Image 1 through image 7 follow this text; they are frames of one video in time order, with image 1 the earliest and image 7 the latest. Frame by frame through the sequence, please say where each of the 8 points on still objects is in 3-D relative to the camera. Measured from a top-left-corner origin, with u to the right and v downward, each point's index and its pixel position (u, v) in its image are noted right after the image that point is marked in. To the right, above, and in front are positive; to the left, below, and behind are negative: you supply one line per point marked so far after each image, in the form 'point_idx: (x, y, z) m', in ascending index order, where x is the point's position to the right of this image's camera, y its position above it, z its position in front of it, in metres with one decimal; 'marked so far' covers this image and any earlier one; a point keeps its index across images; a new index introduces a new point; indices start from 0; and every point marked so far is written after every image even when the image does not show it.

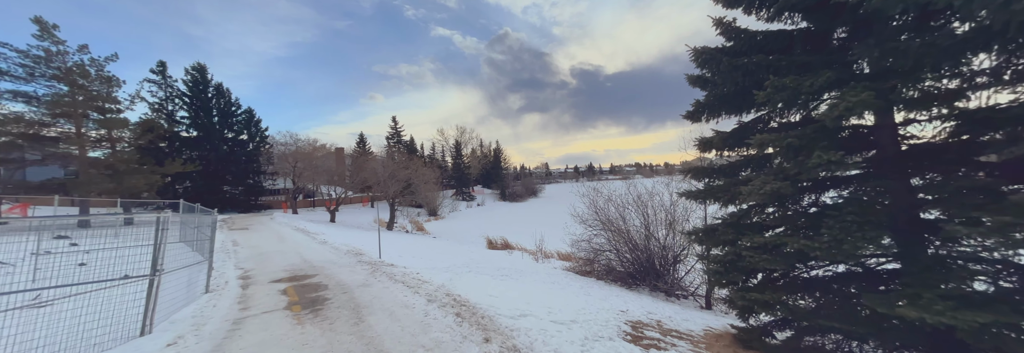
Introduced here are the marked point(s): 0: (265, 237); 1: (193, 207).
0: (-9.9, -2.4, +14.2) m
1: (-9.8, -1.0, +10.9) m
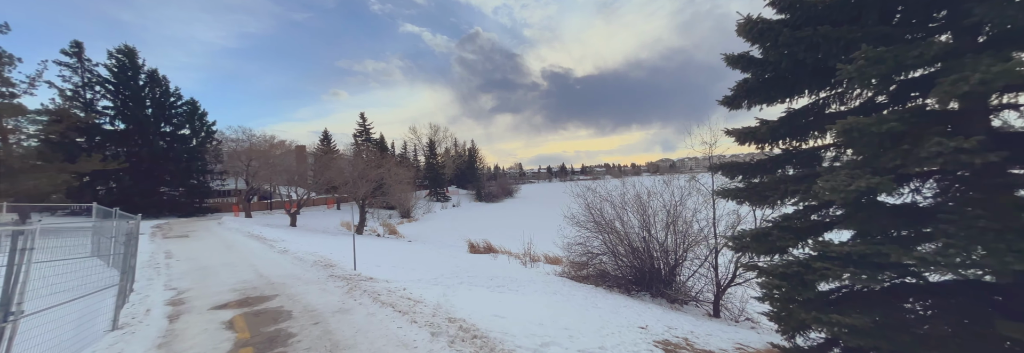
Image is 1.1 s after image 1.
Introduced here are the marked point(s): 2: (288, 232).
0: (-10.3, -2.4, +12.2) m
1: (-10.0, -0.9, +8.9) m
2: (-11.7, -2.9, +18.9) m
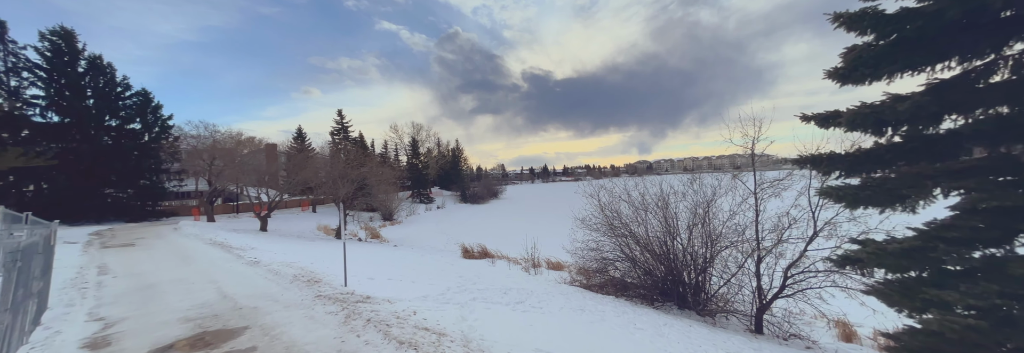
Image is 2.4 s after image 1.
0: (-10.0, -2.3, +10.2) m
1: (-9.5, -0.8, +6.9) m
2: (-11.8, -2.8, +16.7) m
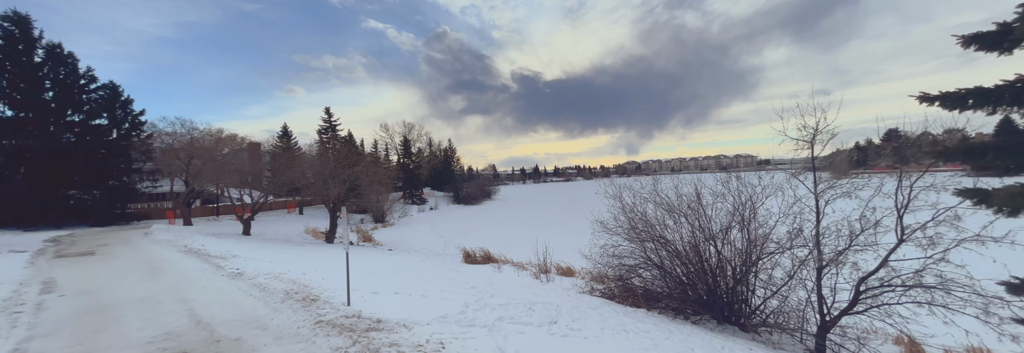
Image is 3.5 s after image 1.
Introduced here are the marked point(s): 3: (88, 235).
0: (-9.5, -2.3, +8.7) m
1: (-8.8, -0.7, +5.5) m
2: (-11.5, -2.8, +15.2) m
3: (-18.6, -2.6, +15.8) m
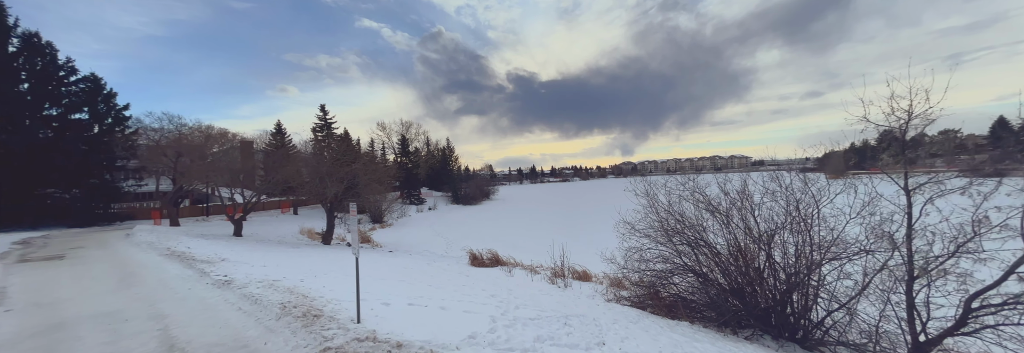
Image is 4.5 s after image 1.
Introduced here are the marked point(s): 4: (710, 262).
0: (-8.9, -2.1, +7.6) m
1: (-8.2, -0.6, +4.4) m
2: (-11.0, -2.7, +14.1) m
3: (-18.2, -2.4, +14.6) m
4: (+4.6, -1.9, +8.2) m
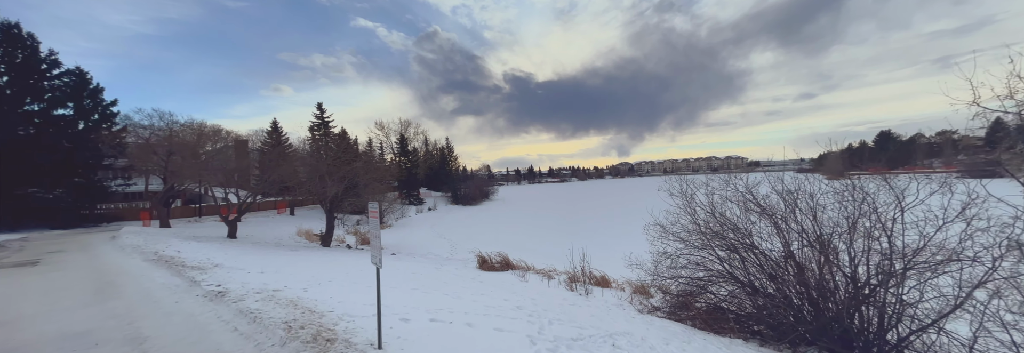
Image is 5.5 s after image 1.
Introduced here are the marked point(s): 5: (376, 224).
0: (-8.4, -2.0, +6.7) m
1: (-7.6, -0.5, +3.5) m
2: (-10.5, -2.6, +13.2) m
3: (-17.7, -2.3, +13.6) m
4: (+5.1, -1.9, +7.5) m
5: (-1.5, -0.5, +4.0) m
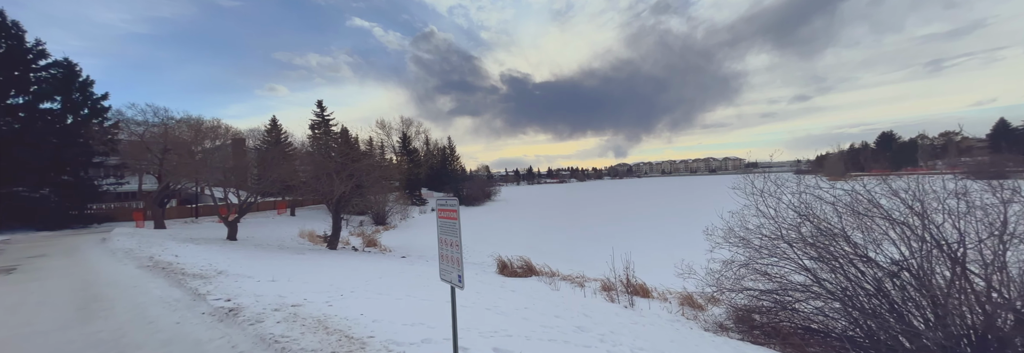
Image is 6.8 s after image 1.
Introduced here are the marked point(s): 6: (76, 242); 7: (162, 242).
0: (-7.4, -1.9, +5.6) m
1: (-6.6, -0.4, +2.5) m
2: (-9.6, -2.5, +12.1) m
3: (-16.7, -2.2, +12.4) m
4: (+6.1, -1.8, +6.5) m
5: (-0.5, -0.4, +3.0) m
6: (-14.8, -2.2, +12.2) m
7: (-11.6, -2.2, +11.9) m
